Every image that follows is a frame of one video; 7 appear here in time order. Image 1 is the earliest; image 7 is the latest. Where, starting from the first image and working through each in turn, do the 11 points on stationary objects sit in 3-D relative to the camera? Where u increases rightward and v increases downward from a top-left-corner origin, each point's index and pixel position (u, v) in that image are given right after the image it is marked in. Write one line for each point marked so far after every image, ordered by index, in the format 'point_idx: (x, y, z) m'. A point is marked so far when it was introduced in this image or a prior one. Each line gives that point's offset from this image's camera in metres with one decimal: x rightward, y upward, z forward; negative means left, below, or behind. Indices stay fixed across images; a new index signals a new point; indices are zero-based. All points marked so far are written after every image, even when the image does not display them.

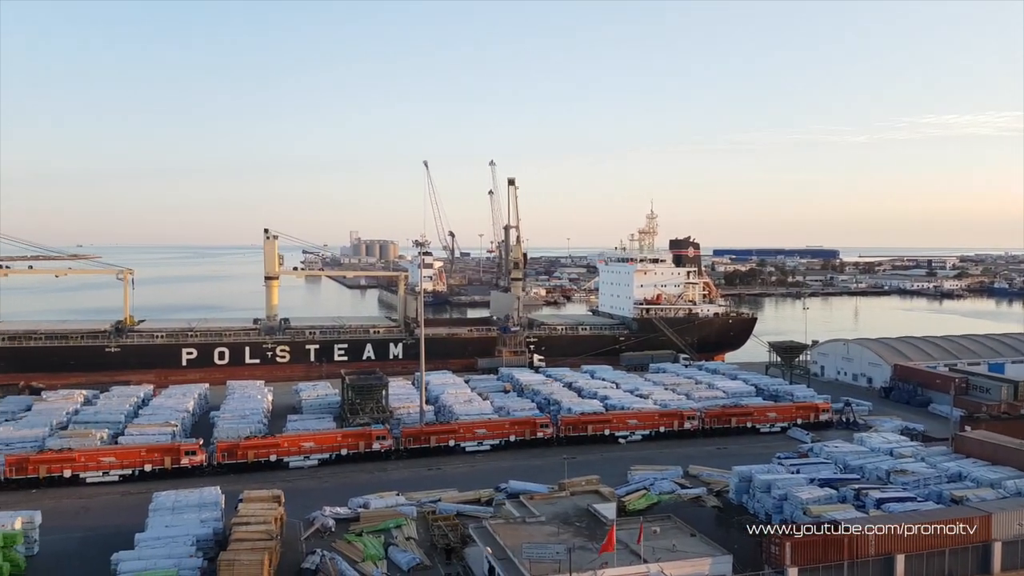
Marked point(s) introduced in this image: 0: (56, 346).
0: (-11.4, -1.5, +18.8) m
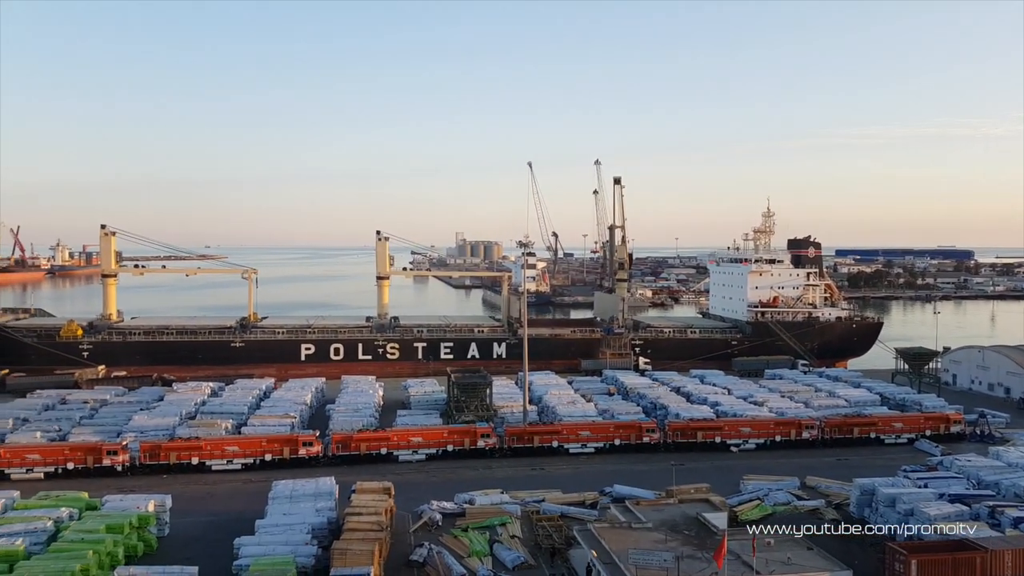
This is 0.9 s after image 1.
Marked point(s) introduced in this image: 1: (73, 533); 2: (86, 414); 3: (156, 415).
0: (-8.6, -1.5, +20.0) m
1: (-6.9, -3.7, +10.7) m
2: (-8.9, -2.7, +15.1) m
3: (-7.4, -2.7, +15.0) m
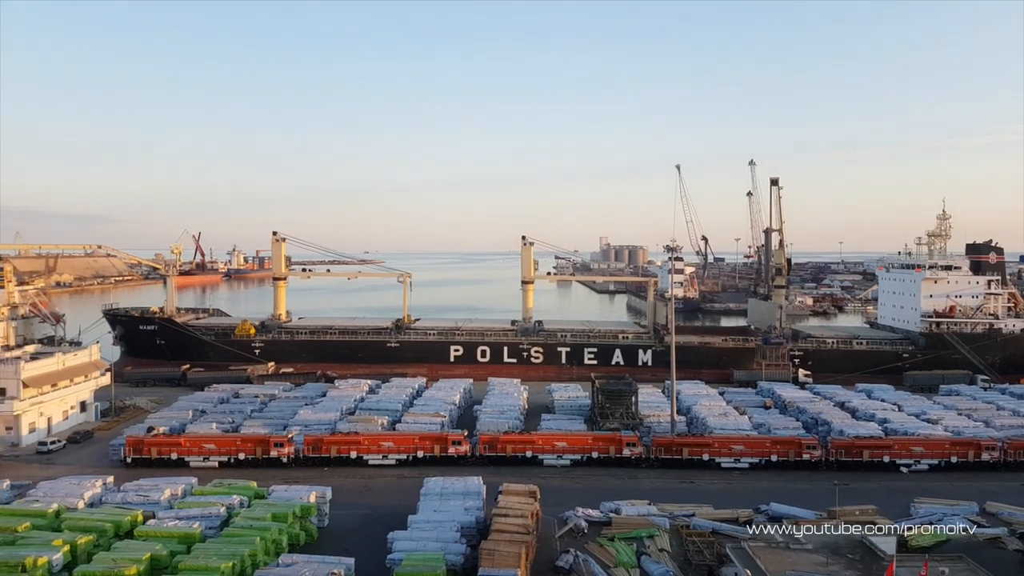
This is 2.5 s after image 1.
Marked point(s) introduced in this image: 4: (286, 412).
0: (-4.8, -1.6, +20.9) m
1: (-4.4, -3.8, +11.4) m
2: (-5.8, -2.7, +16.0) m
3: (-4.3, -2.7, +15.7) m
4: (-5.1, -2.8, +15.8) m
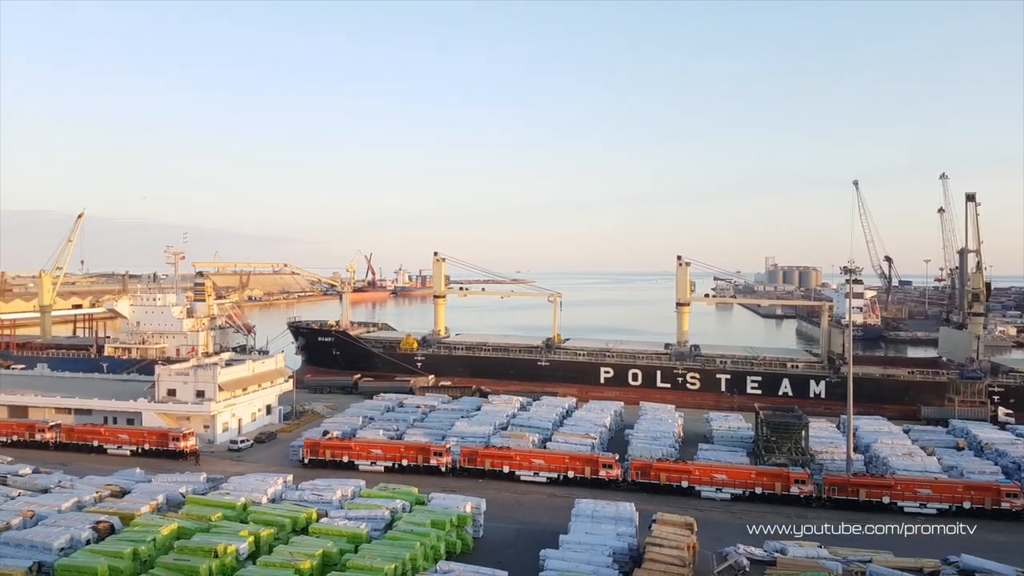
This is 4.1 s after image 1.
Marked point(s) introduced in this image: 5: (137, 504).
0: (-0.2, -2.1, +21.4) m
1: (-1.9, -4.0, +12.0) m
2: (-2.3, -3.1, +16.8) m
3: (-0.9, -3.1, +16.2) m
4: (-1.6, -3.2, +16.4) m
5: (-7.0, -4.0, +13.0) m
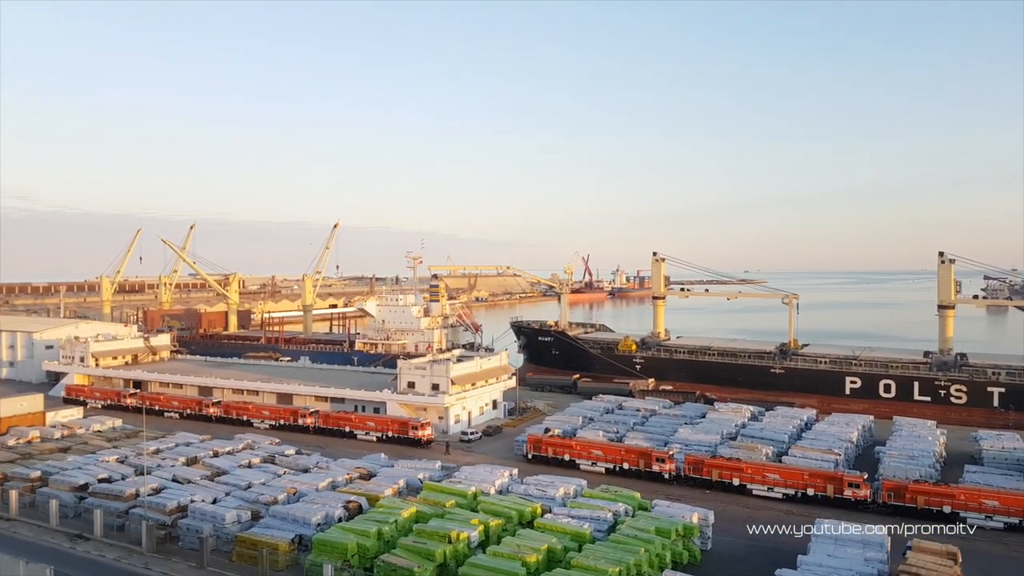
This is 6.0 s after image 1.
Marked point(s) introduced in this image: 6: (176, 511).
0: (+6.2, -2.2, +20.4) m
1: (+2.0, -4.0, +11.8) m
2: (+3.0, -3.1, +16.5) m
3: (+4.2, -3.2, +15.6) m
4: (+3.5, -3.2, +16.0) m
5: (-2.7, -4.0, +14.3) m
6: (-6.5, -4.3, +13.5) m
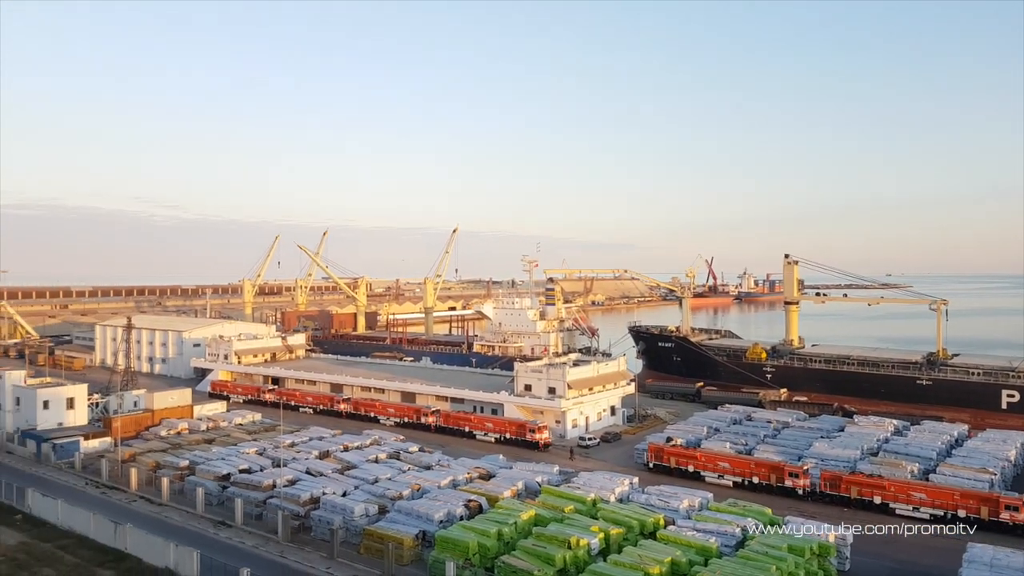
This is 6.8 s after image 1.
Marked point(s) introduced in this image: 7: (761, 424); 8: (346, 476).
0: (+9.5, -2.3, +19.1) m
1: (+4.0, -4.1, +11.2) m
2: (+5.7, -3.2, +15.8) m
3: (+6.8, -3.3, +14.6) m
4: (+6.2, -3.3, +15.1) m
5: (-0.2, -4.1, +14.4) m
6: (-4.1, -4.3, +14.1) m
7: (+5.8, -3.2, +16.4) m
8: (-3.6, -4.1, +15.4) m
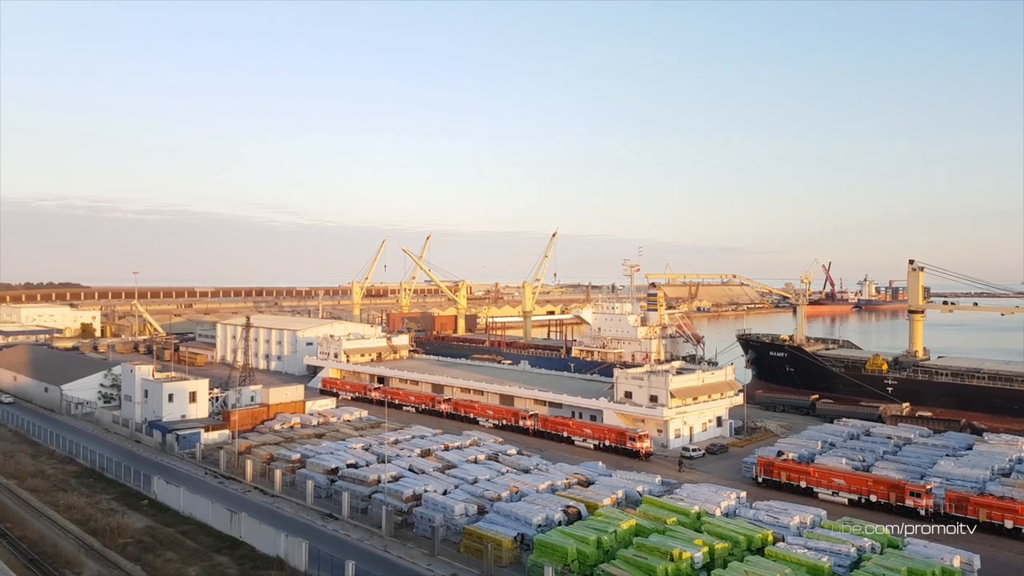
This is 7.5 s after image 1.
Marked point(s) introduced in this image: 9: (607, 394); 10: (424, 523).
0: (+12.1, -2.5, +17.6) m
1: (+5.6, -4.2, +10.5) m
2: (+7.9, -3.4, +14.8) m
3: (+8.8, -3.4, +13.6) m
4: (+8.3, -3.5, +14.1) m
5: (+1.8, -4.2, +14.2) m
6: (-2.1, -4.4, +14.5) m
7: (+8.0, -3.3, +15.4) m
8: (-1.4, -4.2, +15.7) m
9: (+2.5, -2.8, +18.7) m
10: (-1.7, -4.6, +13.6) m
